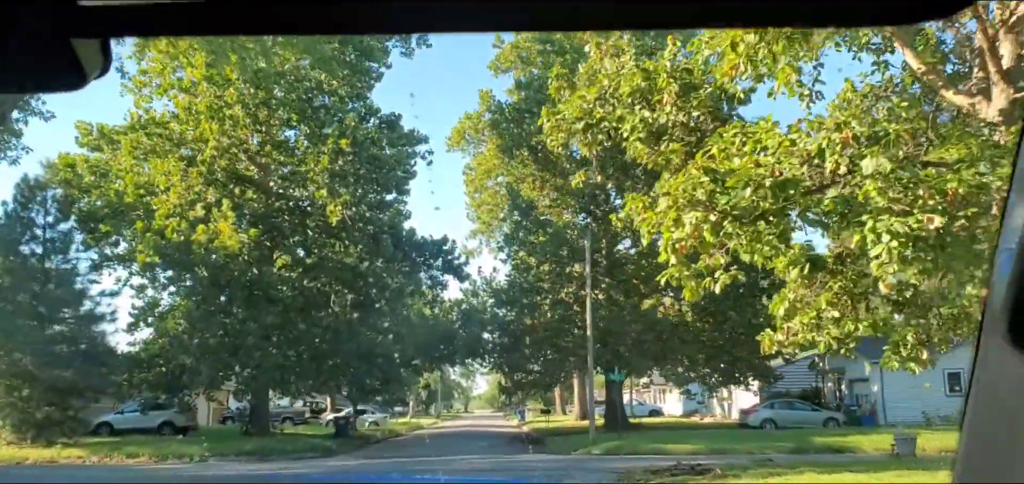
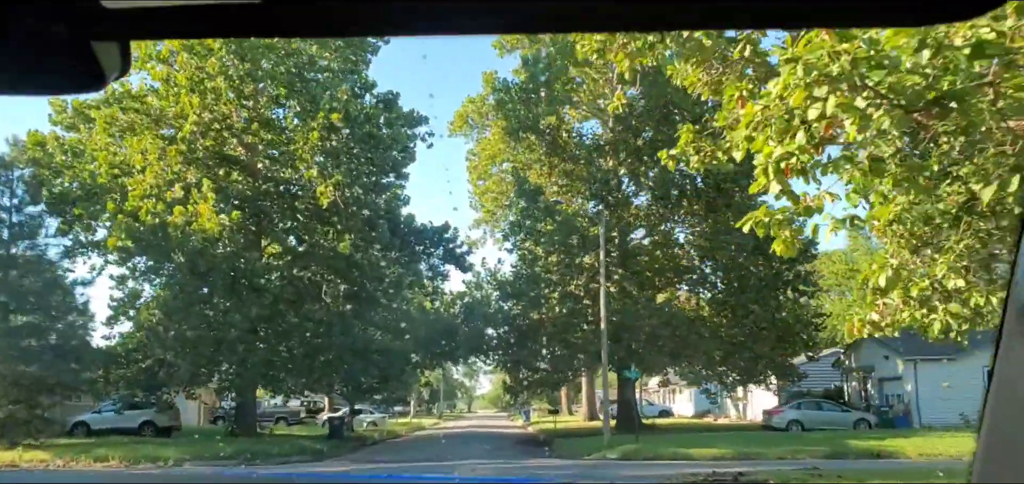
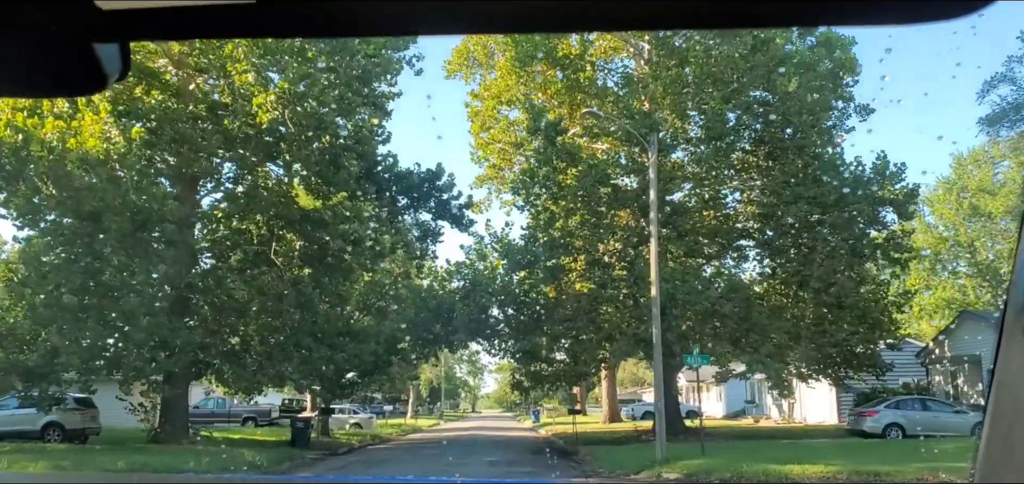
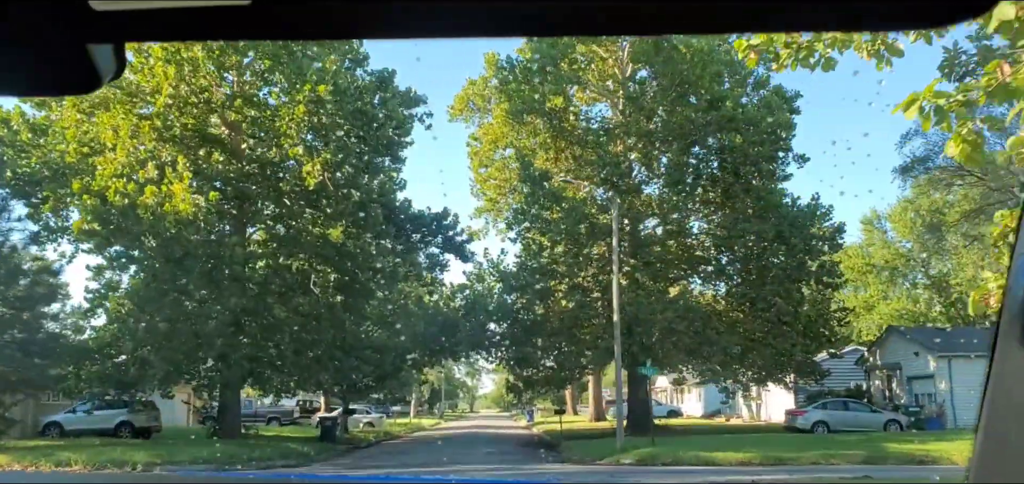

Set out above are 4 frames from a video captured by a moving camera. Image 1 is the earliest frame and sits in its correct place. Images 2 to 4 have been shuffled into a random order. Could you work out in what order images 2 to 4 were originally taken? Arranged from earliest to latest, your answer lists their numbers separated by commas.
2, 4, 3
